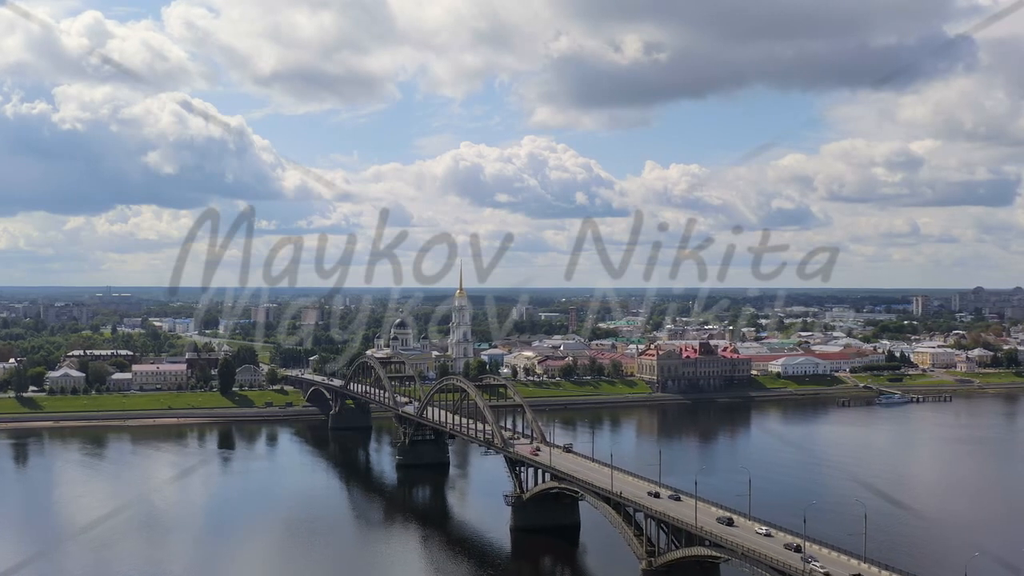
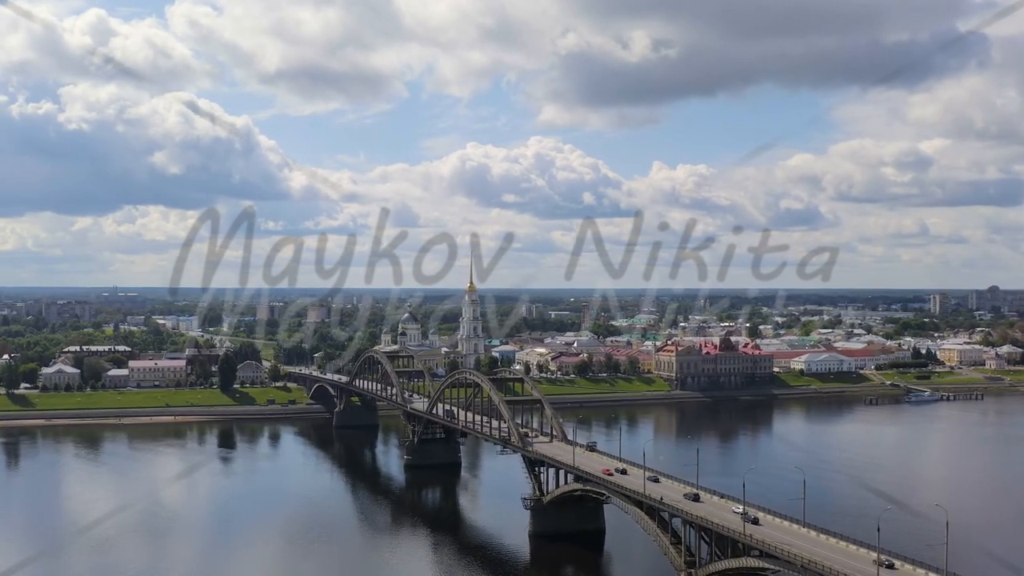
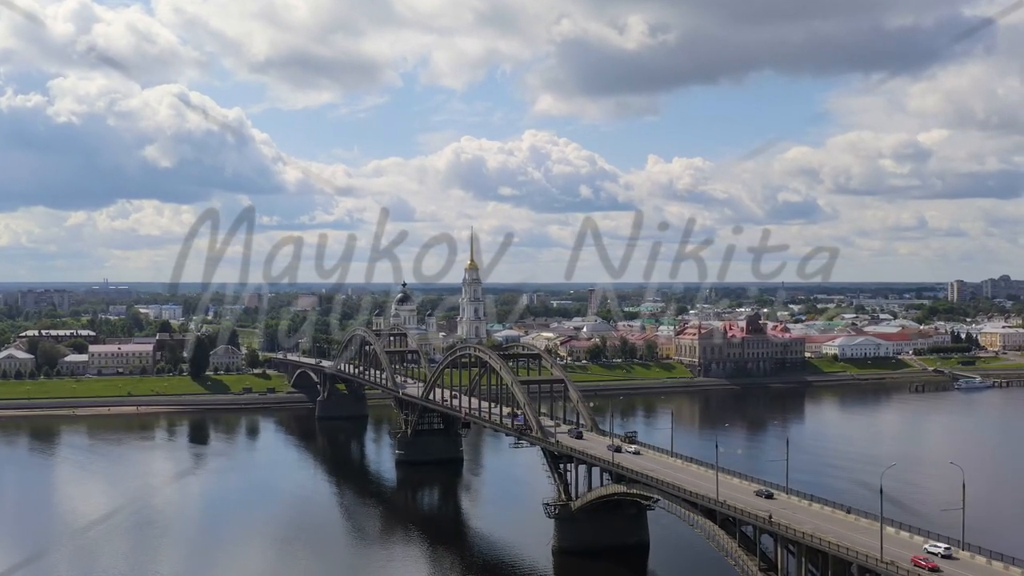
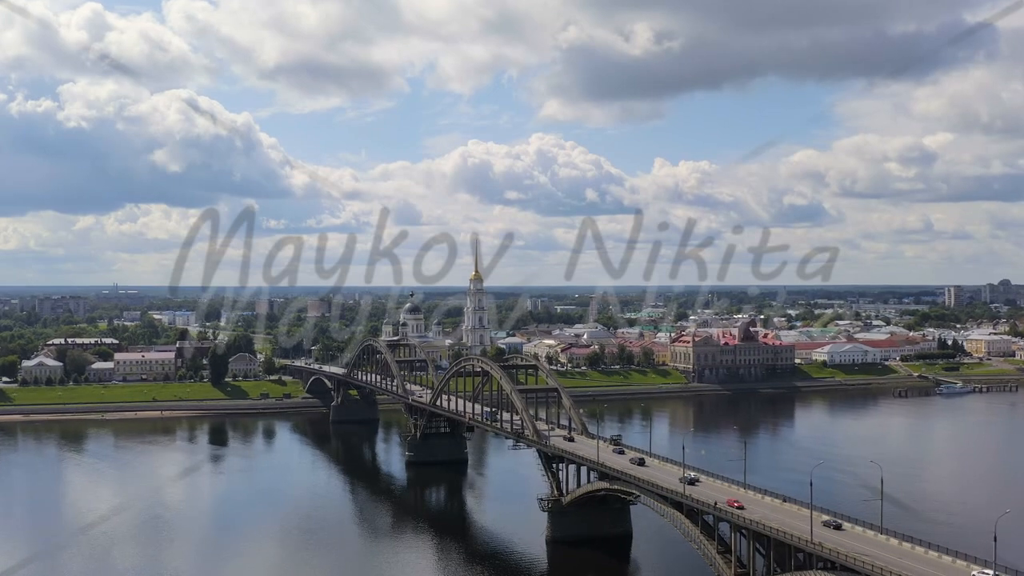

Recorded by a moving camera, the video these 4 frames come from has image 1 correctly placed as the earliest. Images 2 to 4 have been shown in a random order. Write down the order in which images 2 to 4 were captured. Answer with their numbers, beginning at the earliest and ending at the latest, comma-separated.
2, 4, 3
